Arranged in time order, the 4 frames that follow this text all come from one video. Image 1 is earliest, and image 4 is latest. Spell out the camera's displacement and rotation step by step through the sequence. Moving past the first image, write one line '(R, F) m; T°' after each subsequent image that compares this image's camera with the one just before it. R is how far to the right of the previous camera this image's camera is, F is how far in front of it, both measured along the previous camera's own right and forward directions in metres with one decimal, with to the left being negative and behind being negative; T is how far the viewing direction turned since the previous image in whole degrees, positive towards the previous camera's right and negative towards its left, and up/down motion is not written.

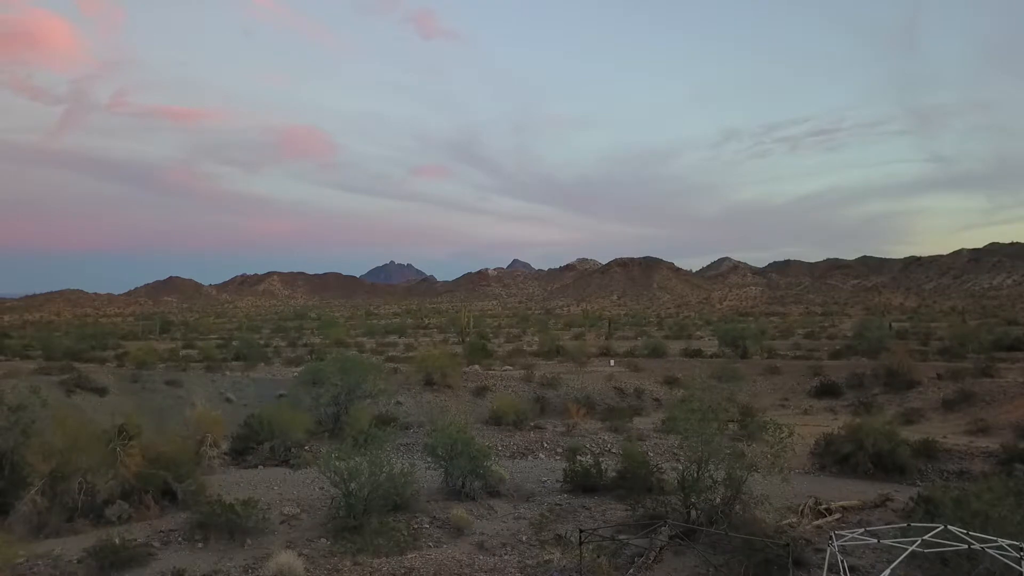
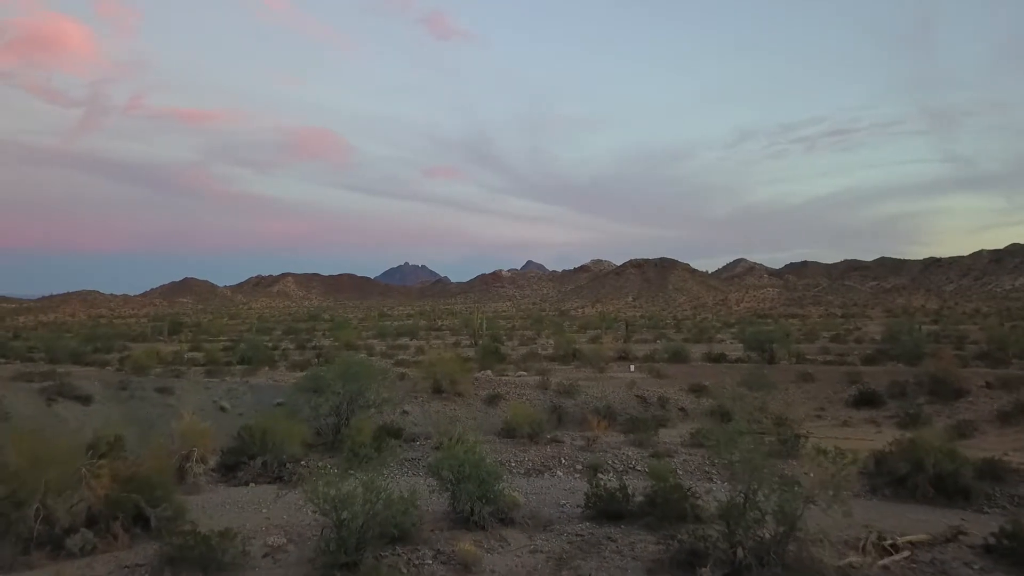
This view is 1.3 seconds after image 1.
(0.0, +1.4) m; -1°
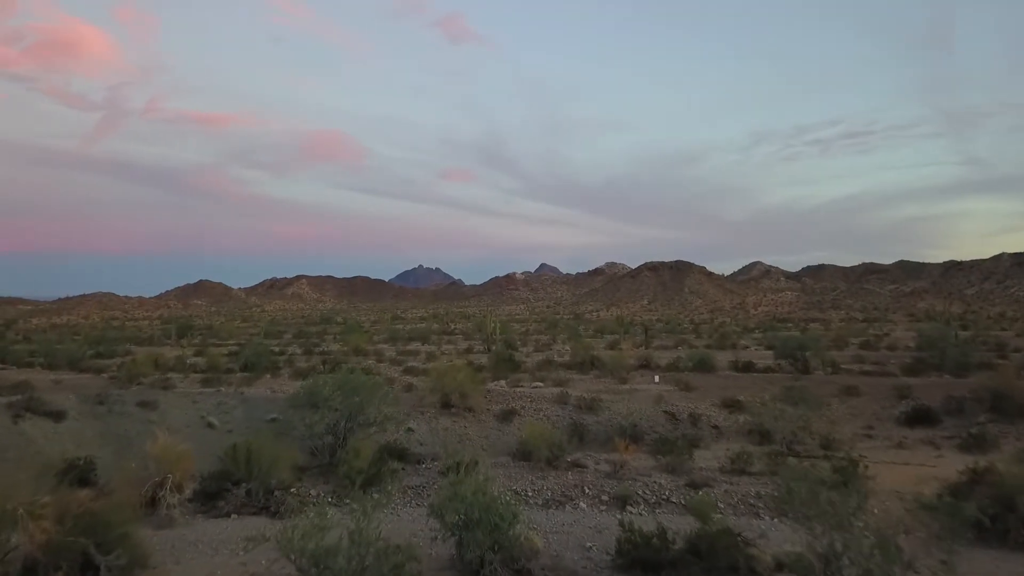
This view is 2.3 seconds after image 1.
(-0.1, +1.8) m; -1°
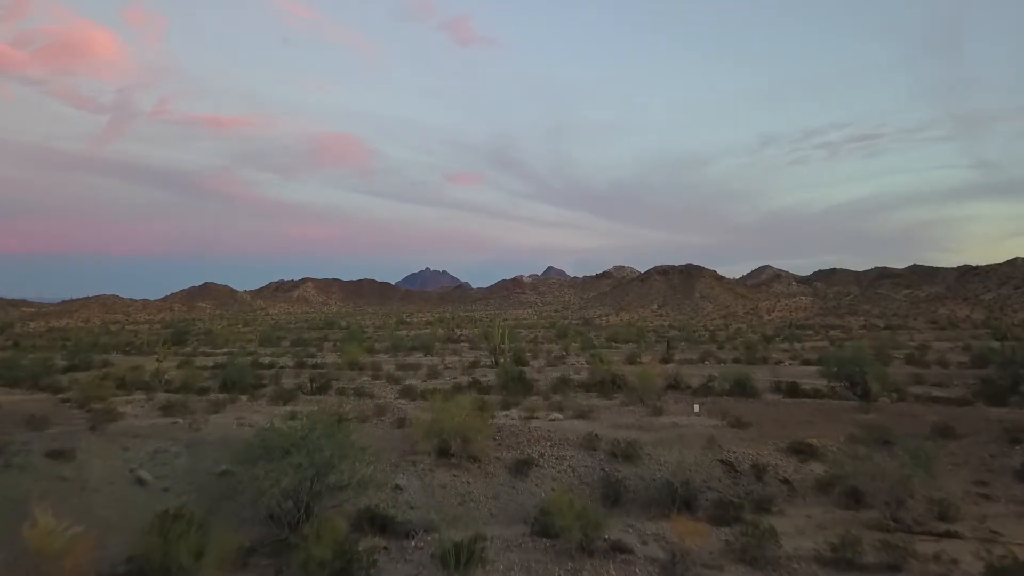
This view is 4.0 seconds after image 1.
(-0.2, +3.8) m; -1°
